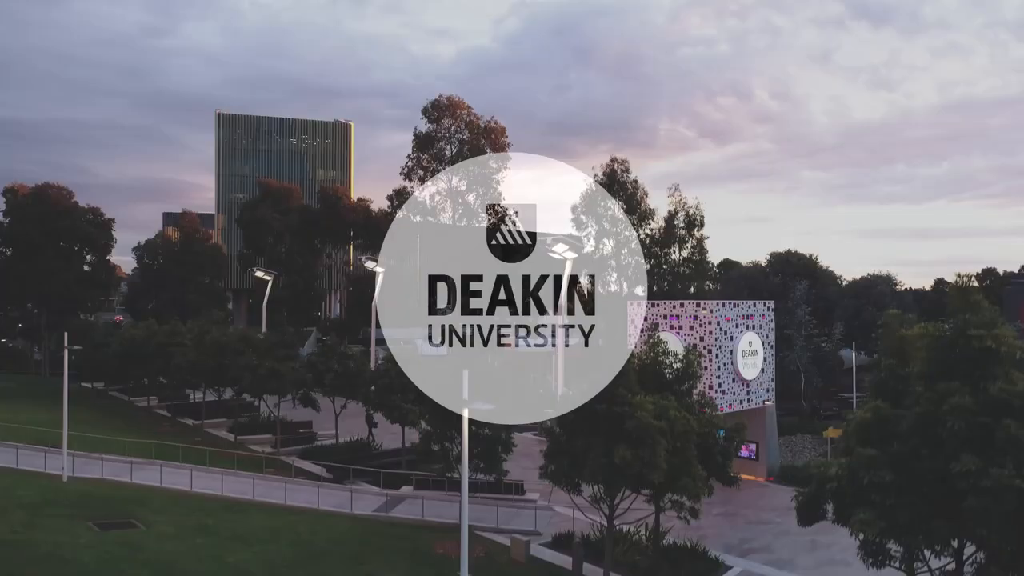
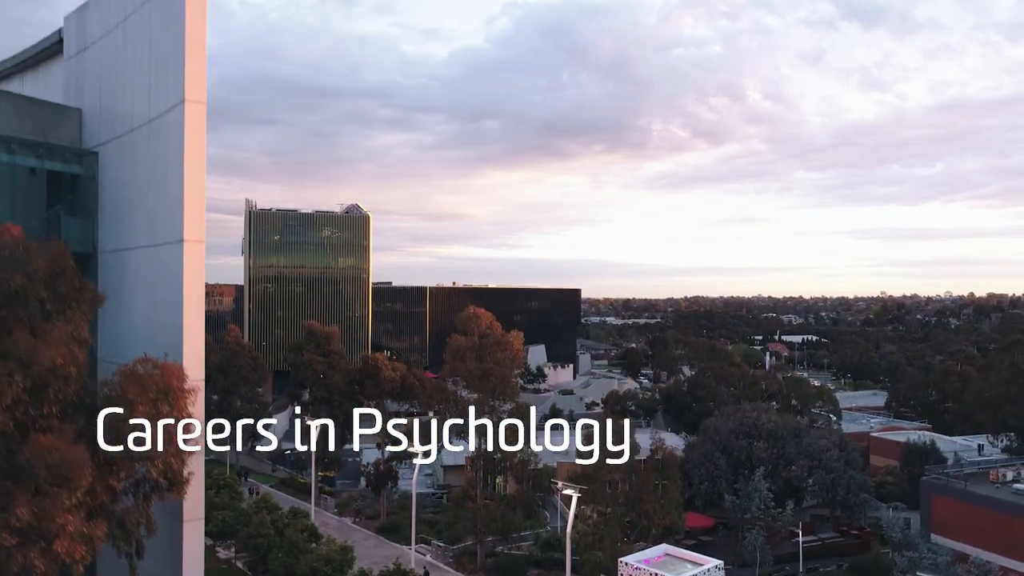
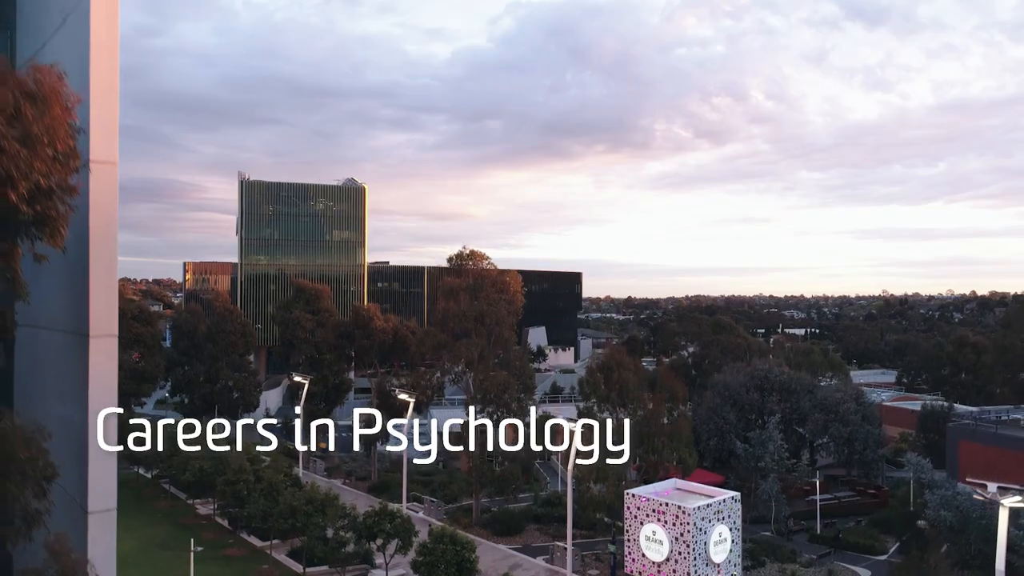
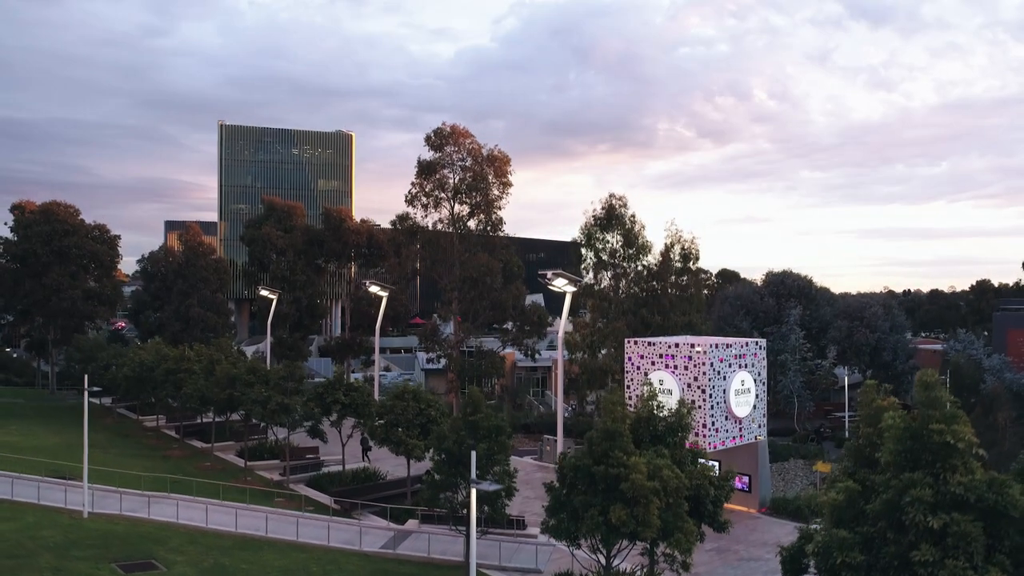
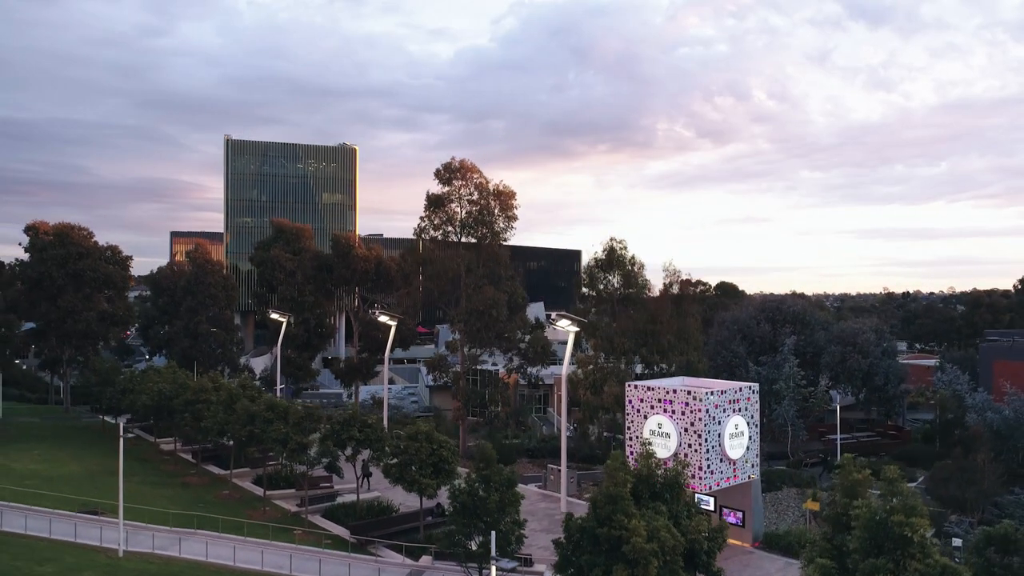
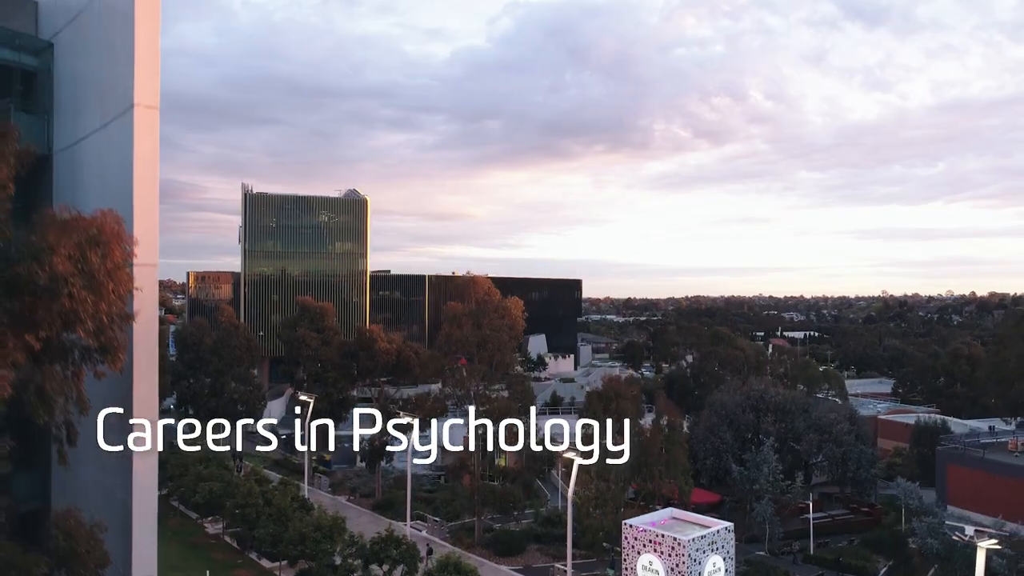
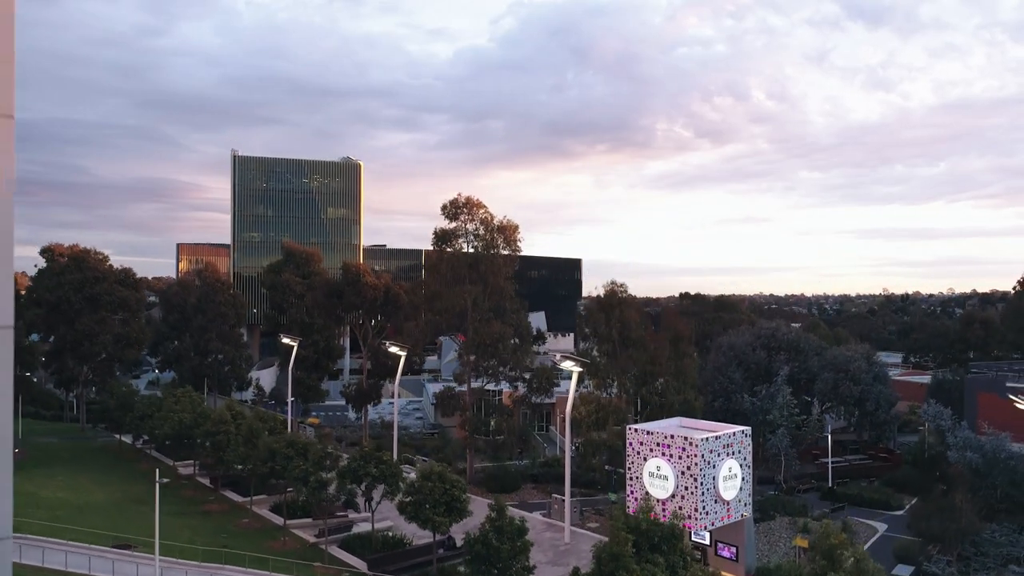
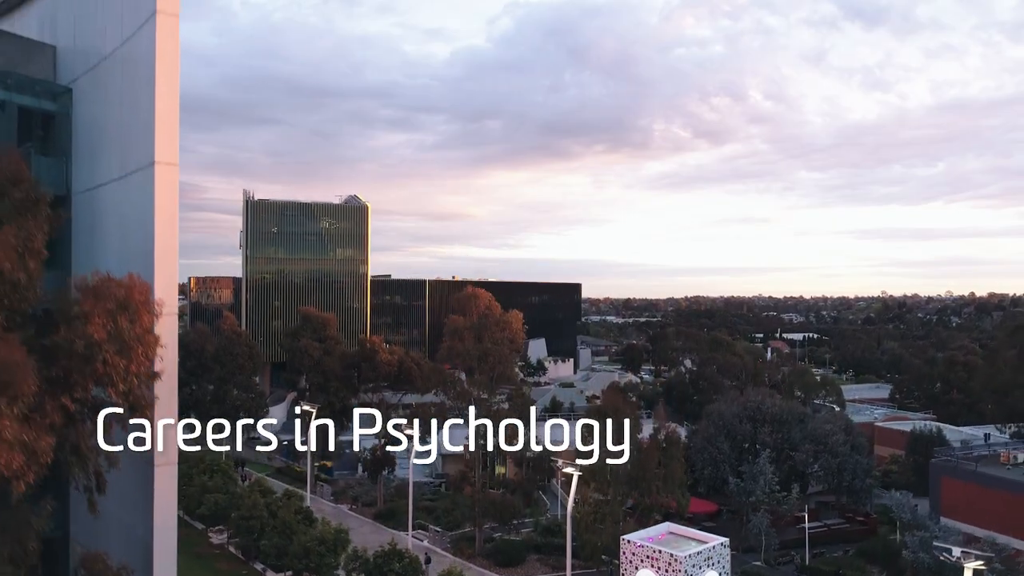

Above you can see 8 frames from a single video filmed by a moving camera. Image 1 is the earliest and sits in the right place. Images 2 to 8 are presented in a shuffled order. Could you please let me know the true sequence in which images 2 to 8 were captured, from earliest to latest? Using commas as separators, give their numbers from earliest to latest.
4, 5, 7, 3, 6, 8, 2
